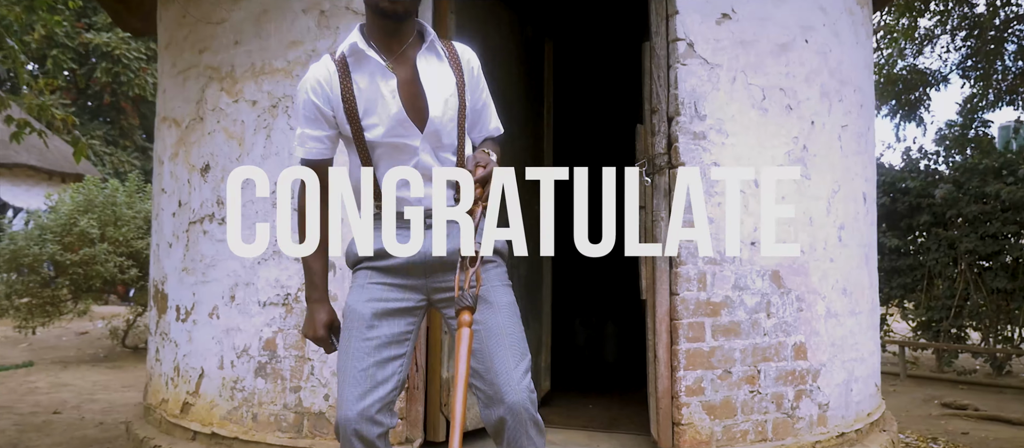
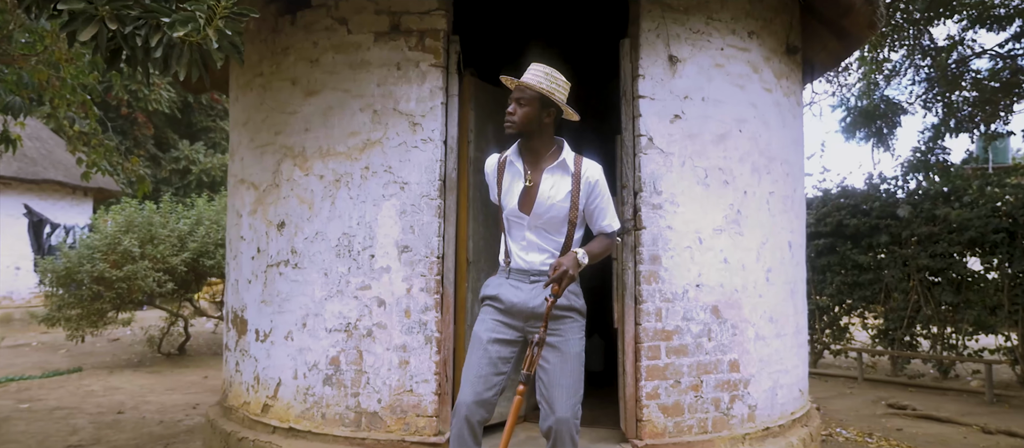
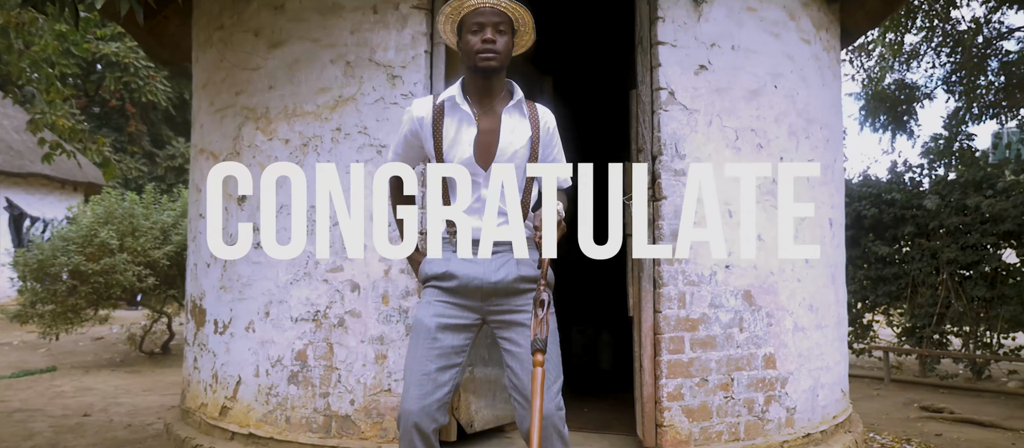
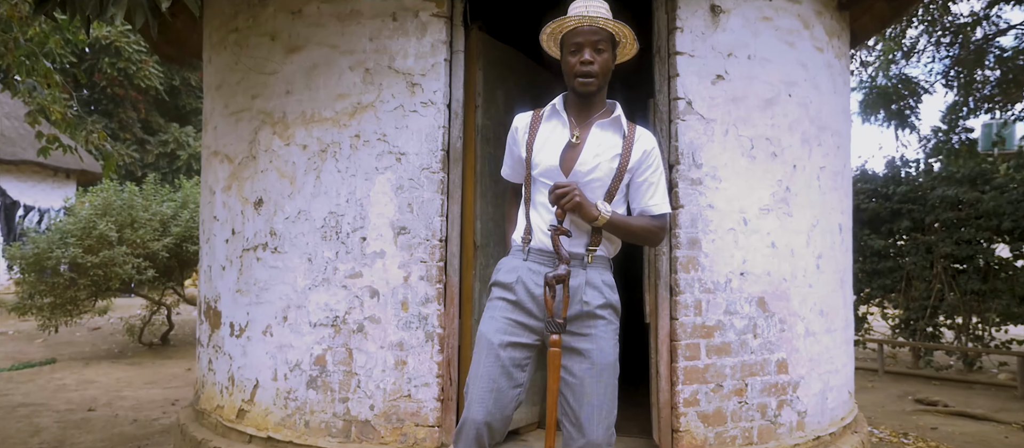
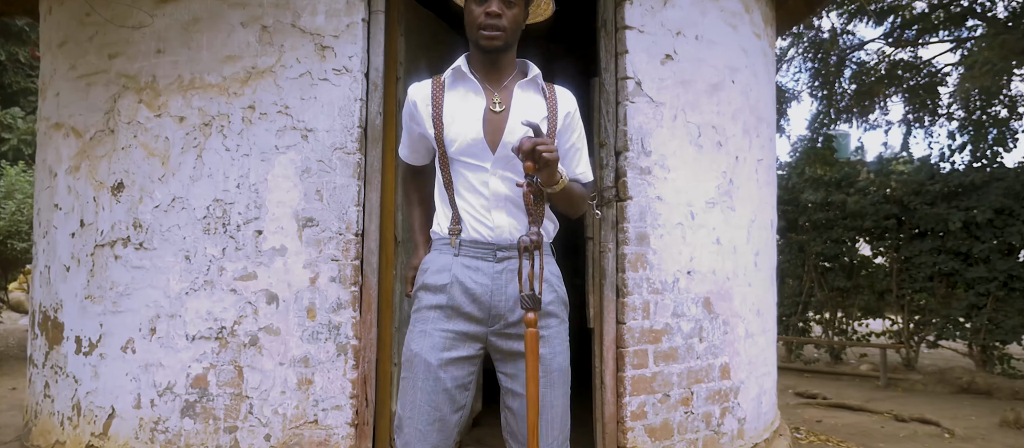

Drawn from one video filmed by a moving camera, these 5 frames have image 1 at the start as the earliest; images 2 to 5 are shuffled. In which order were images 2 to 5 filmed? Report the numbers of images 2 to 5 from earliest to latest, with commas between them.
3, 2, 4, 5
